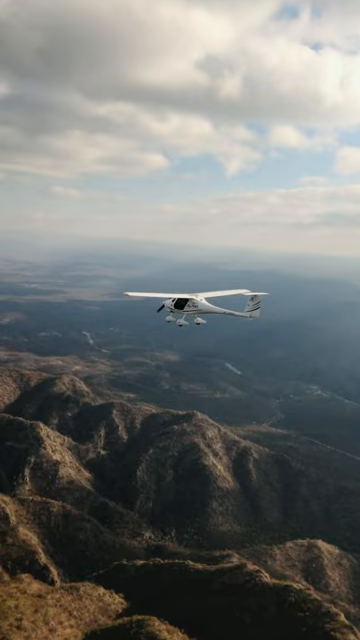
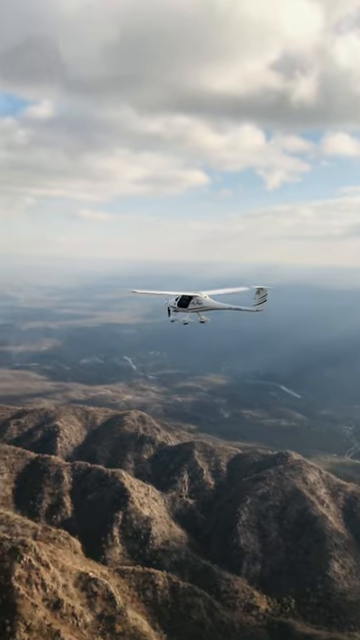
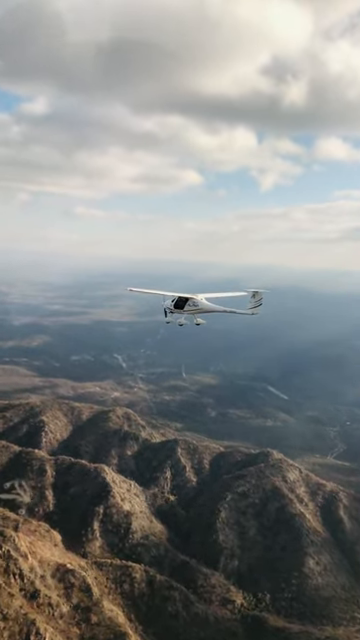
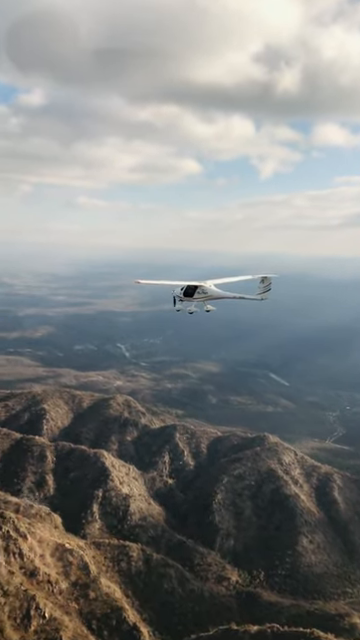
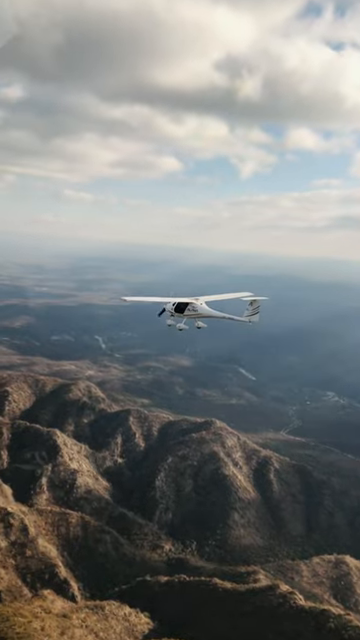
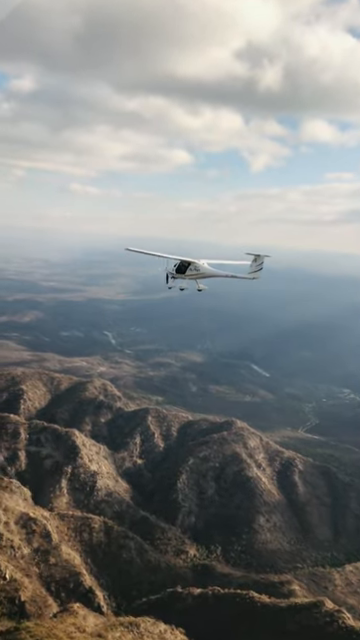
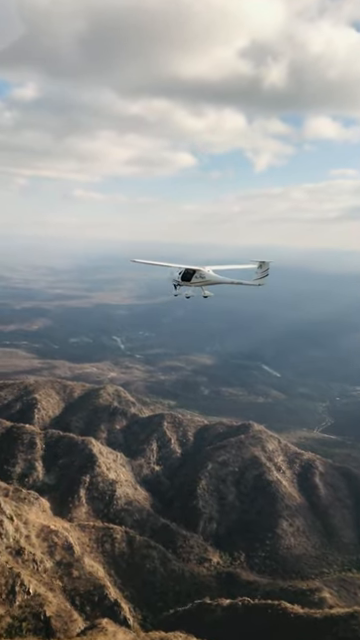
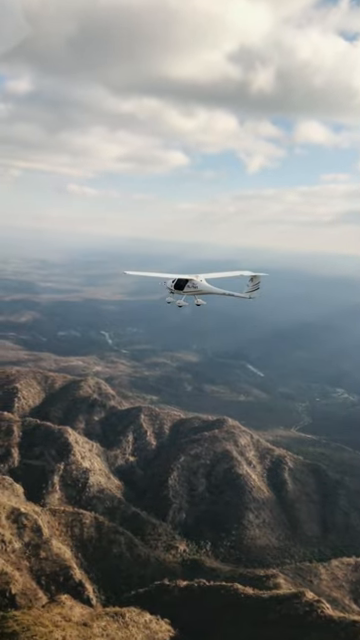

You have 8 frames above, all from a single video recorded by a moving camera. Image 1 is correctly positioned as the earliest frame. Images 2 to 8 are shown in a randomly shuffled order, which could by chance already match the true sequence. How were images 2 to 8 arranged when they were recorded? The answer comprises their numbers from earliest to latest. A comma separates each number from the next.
5, 8, 6, 7, 4, 3, 2
